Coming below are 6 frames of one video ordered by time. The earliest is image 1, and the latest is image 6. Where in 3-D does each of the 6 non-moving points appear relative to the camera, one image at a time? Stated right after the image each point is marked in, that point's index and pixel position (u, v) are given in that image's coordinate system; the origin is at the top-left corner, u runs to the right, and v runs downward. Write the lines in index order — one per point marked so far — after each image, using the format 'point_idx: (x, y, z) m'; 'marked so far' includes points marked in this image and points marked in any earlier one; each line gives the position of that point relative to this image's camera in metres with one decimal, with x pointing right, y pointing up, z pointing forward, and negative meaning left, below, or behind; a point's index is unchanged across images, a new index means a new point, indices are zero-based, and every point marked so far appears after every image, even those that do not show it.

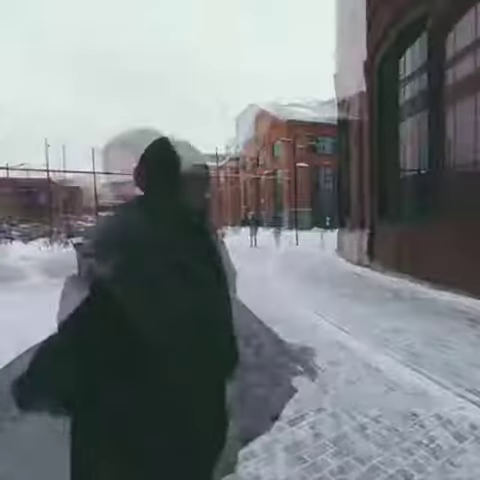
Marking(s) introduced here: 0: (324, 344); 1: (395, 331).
0: (+1.0, -1.2, +9.4) m
1: (+2.1, -1.1, +10.3) m
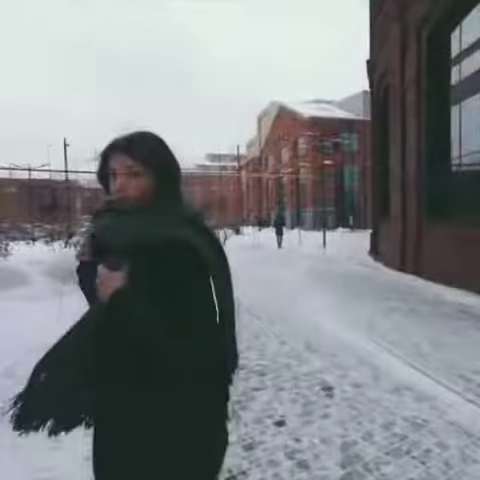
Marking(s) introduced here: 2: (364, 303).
0: (+1.3, -1.2, +8.8) m
1: (+2.4, -1.1, +9.6) m
2: (+2.2, -1.1, +12.3) m
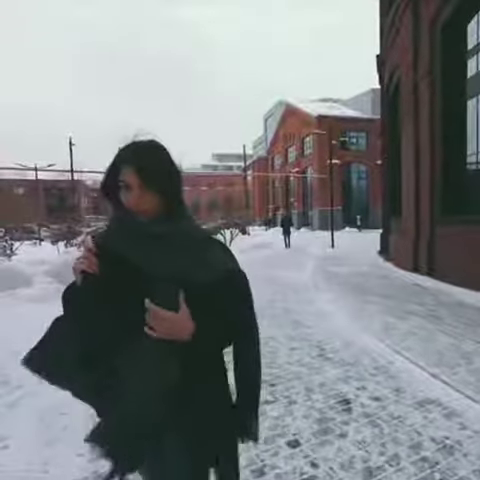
0: (+1.4, -1.2, +8.2) m
1: (+2.5, -1.1, +9.1) m
2: (+2.3, -1.1, +11.7) m
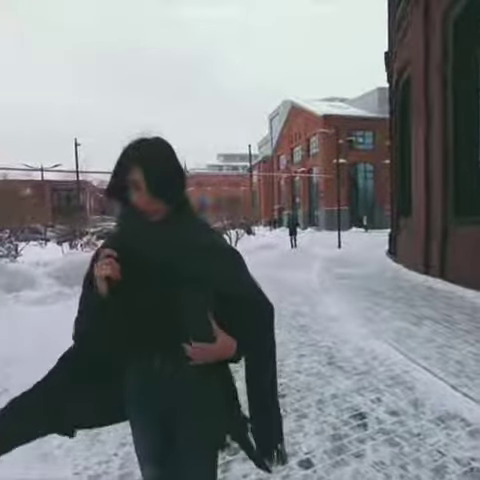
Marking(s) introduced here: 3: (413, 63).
0: (+1.4, -1.3, +7.9) m
1: (+2.6, -1.1, +8.7) m
2: (+2.4, -1.1, +11.3) m
3: (+4.2, +4.4, +17.0) m
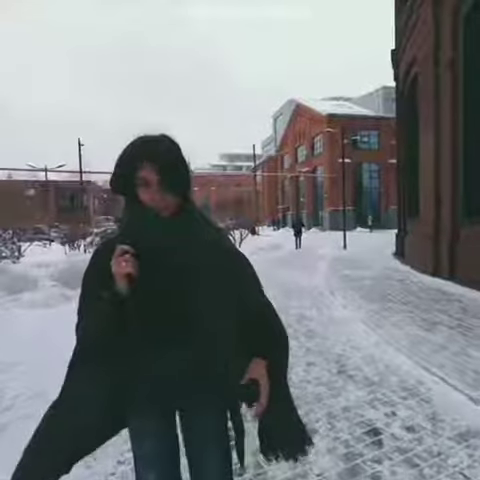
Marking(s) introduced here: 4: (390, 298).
0: (+1.5, -1.3, +7.5) m
1: (+2.6, -1.1, +8.3) m
2: (+2.5, -1.1, +11.0) m
3: (+4.3, +4.3, +16.6) m
4: (+2.7, -1.1, +12.6) m
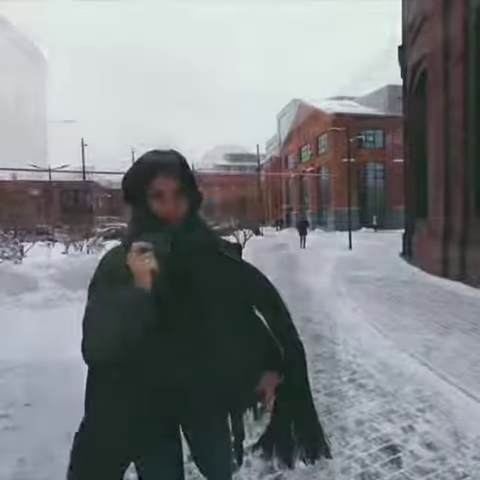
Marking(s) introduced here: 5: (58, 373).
0: (+1.6, -1.3, +7.1) m
1: (+2.7, -1.1, +7.9) m
2: (+2.5, -1.1, +10.6) m
3: (+4.4, +4.3, +16.2) m
4: (+2.8, -1.1, +12.2) m
5: (-1.9, -1.4, +7.3) m
